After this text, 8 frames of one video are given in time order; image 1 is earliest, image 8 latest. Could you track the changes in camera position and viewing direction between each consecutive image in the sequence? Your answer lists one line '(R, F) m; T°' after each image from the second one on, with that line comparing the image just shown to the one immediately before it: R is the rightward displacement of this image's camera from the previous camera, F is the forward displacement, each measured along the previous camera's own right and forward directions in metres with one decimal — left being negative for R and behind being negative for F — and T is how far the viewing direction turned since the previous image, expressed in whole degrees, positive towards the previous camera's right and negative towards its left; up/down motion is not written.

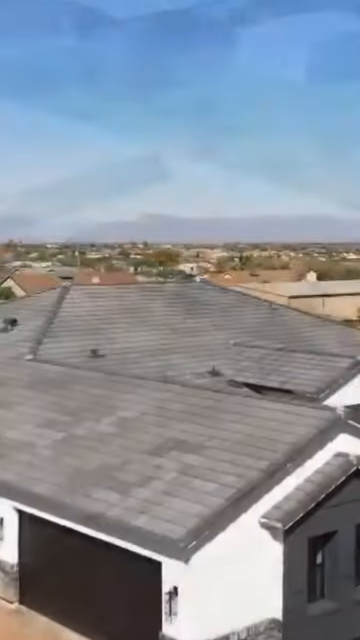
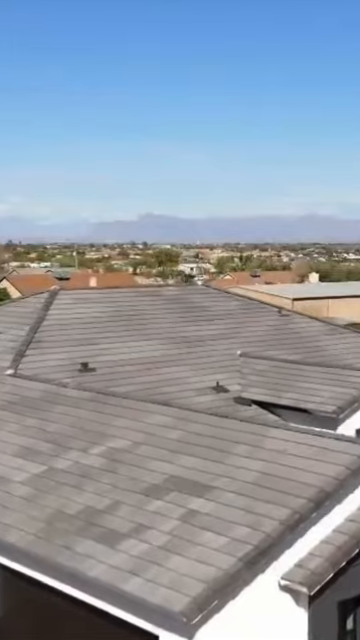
(0.0, +2.0) m; 0°
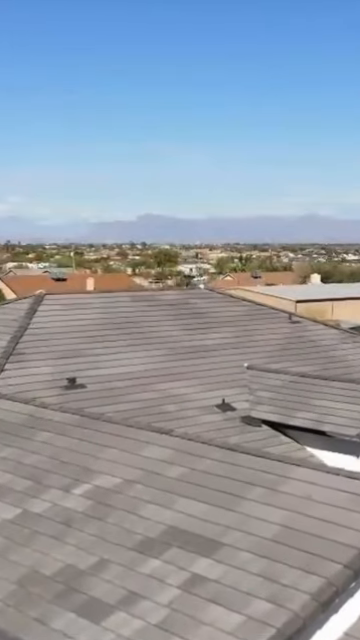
(0.0, +1.9) m; 0°
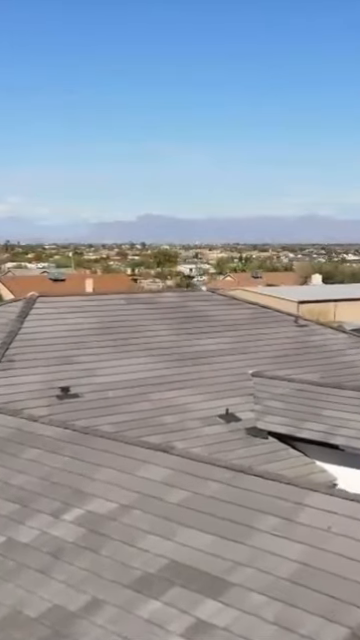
(0.0, +0.9) m; 0°
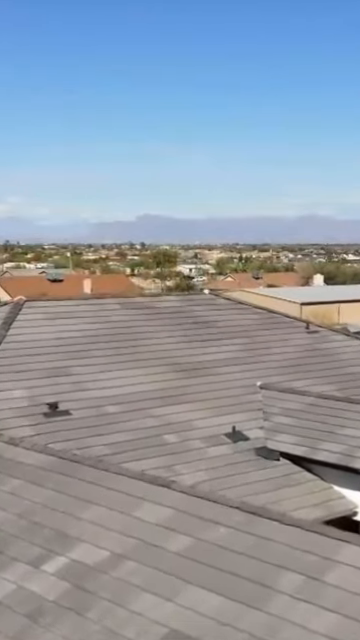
(0.0, +1.3) m; 0°
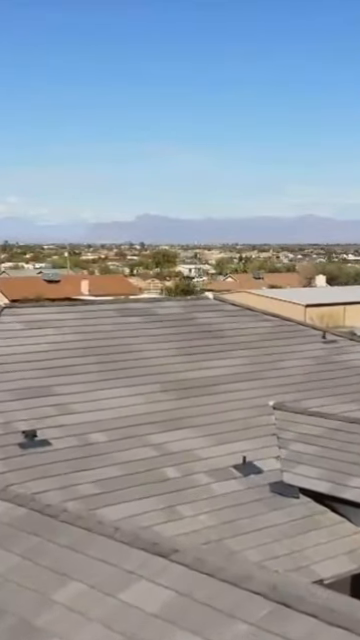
(0.0, +1.8) m; 0°
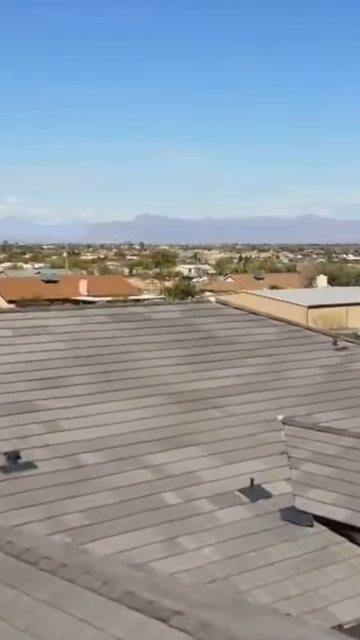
(0.0, +1.0) m; 0°
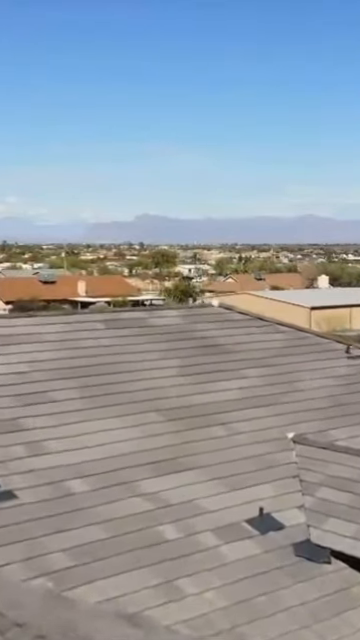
(0.0, +1.1) m; 0°
